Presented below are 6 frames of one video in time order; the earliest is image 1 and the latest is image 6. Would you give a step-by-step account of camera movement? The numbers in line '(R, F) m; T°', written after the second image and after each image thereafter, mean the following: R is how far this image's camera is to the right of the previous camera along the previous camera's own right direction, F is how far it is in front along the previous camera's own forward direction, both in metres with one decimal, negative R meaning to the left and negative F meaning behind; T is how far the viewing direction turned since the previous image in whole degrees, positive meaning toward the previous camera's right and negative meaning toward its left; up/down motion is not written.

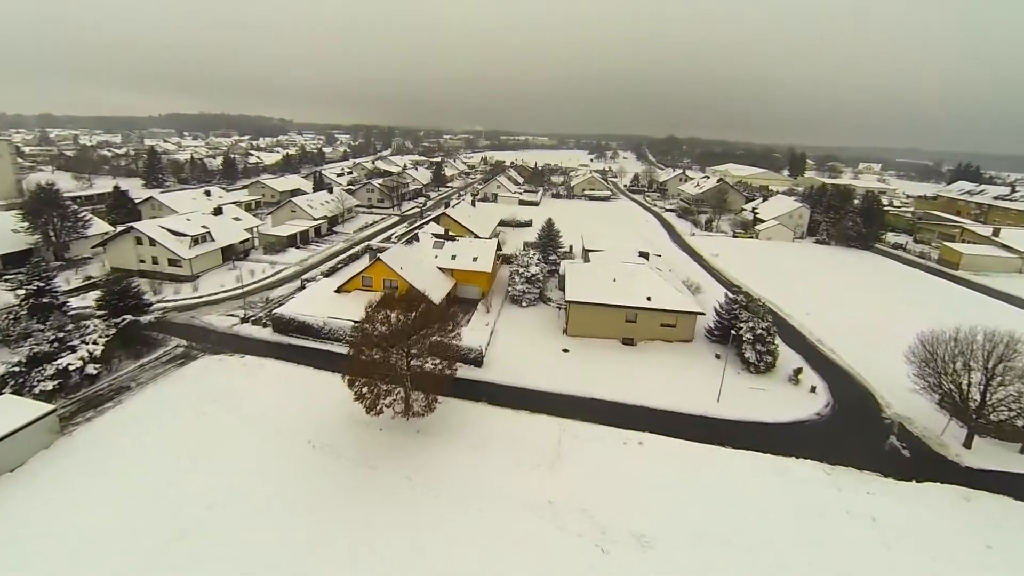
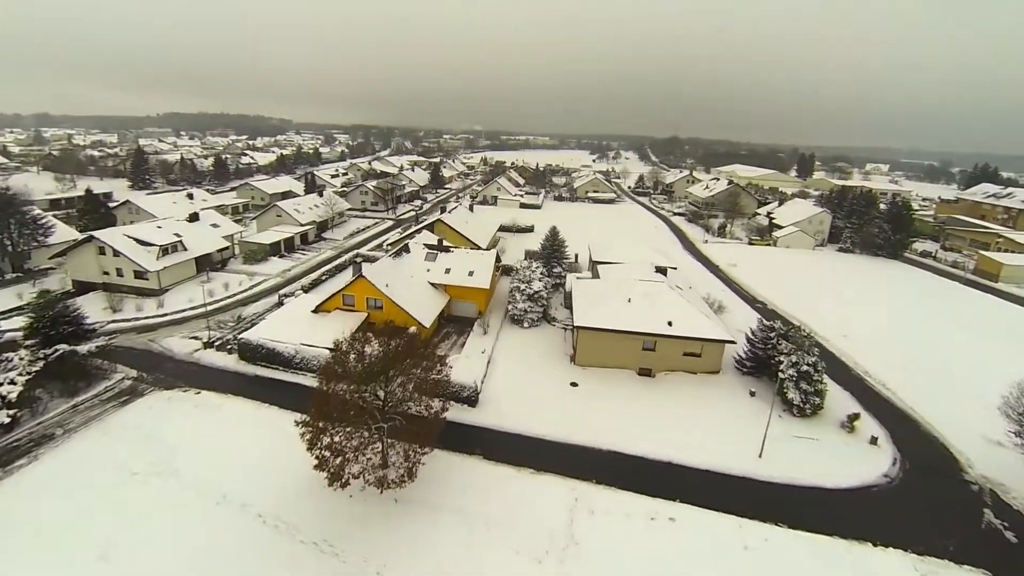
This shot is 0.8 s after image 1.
(0.0, +2.8) m; 0°
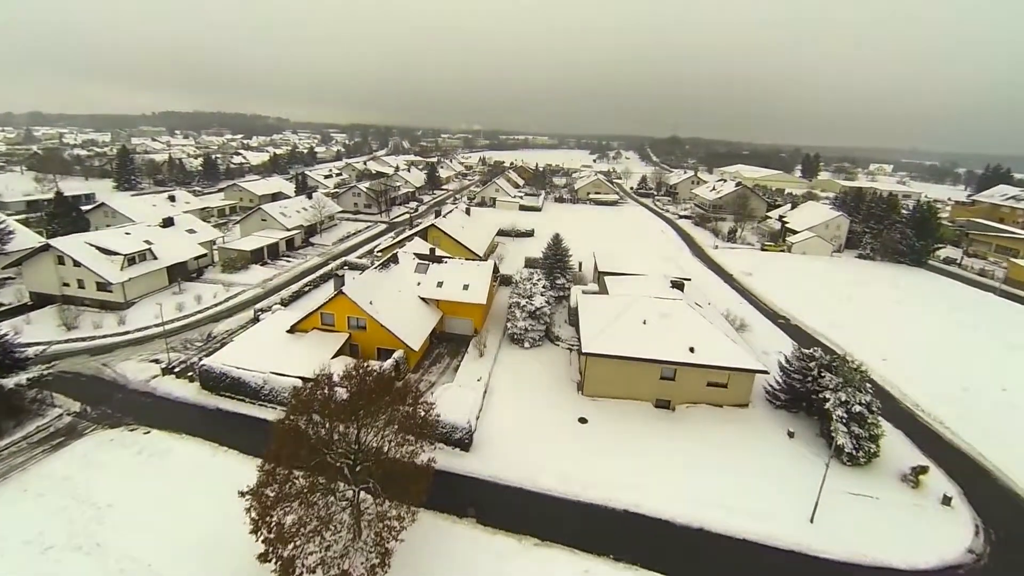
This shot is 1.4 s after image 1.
(0.0, +2.4) m; 0°
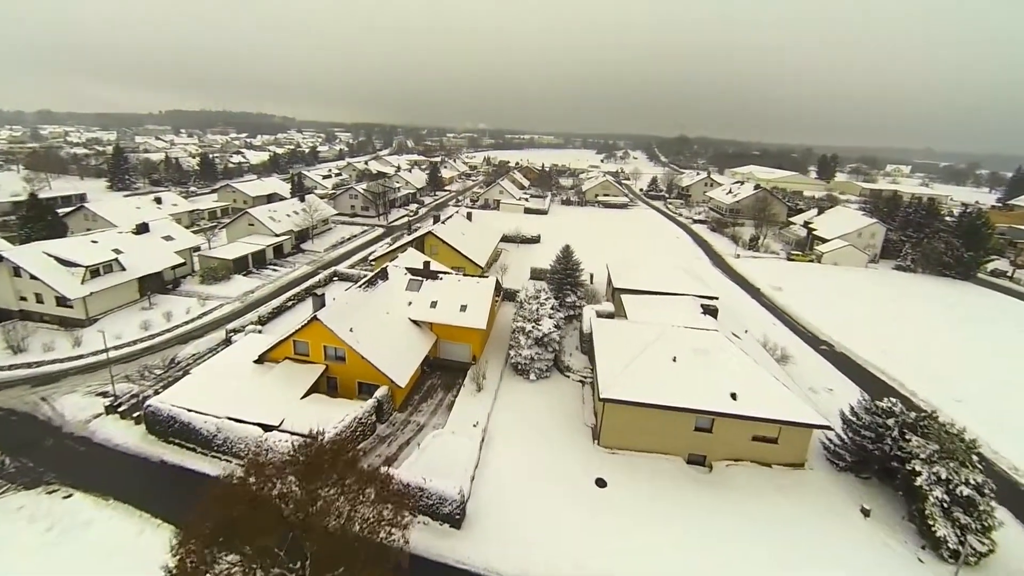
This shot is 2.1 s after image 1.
(0.0, +2.8) m; -1°
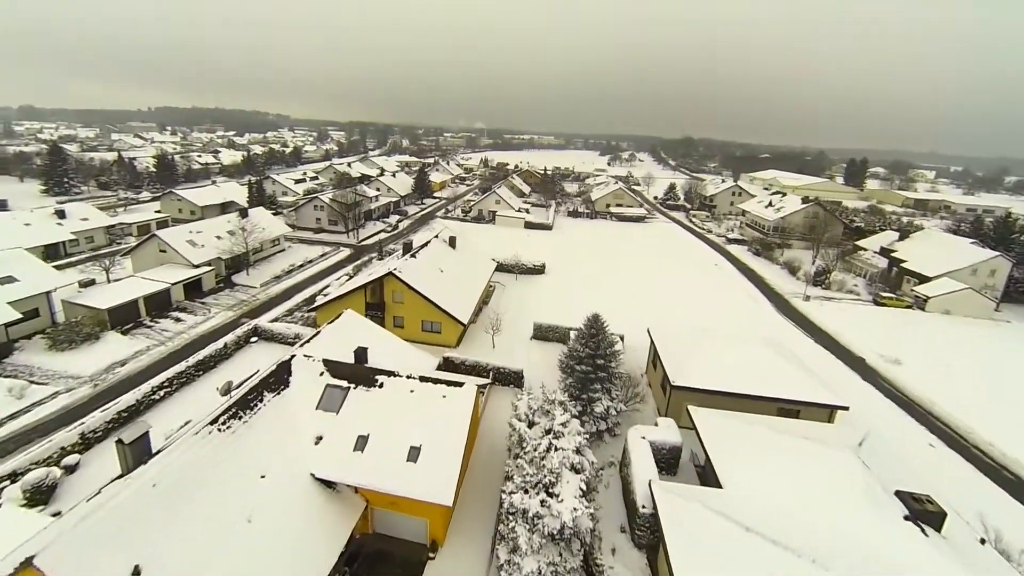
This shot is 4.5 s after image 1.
(+0.2, +9.1) m; 0°
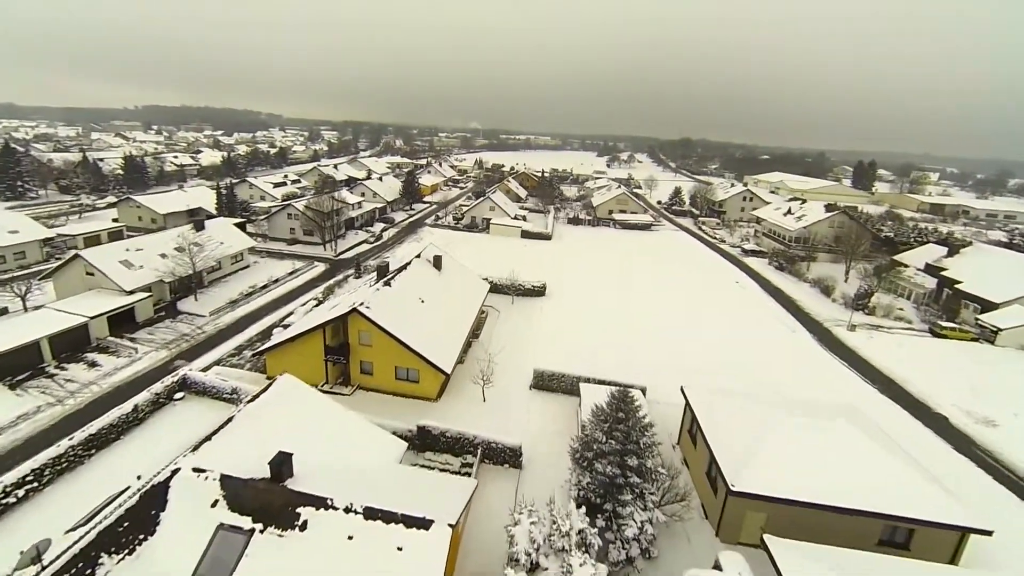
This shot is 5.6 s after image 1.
(+0.1, +4.3) m; +1°
